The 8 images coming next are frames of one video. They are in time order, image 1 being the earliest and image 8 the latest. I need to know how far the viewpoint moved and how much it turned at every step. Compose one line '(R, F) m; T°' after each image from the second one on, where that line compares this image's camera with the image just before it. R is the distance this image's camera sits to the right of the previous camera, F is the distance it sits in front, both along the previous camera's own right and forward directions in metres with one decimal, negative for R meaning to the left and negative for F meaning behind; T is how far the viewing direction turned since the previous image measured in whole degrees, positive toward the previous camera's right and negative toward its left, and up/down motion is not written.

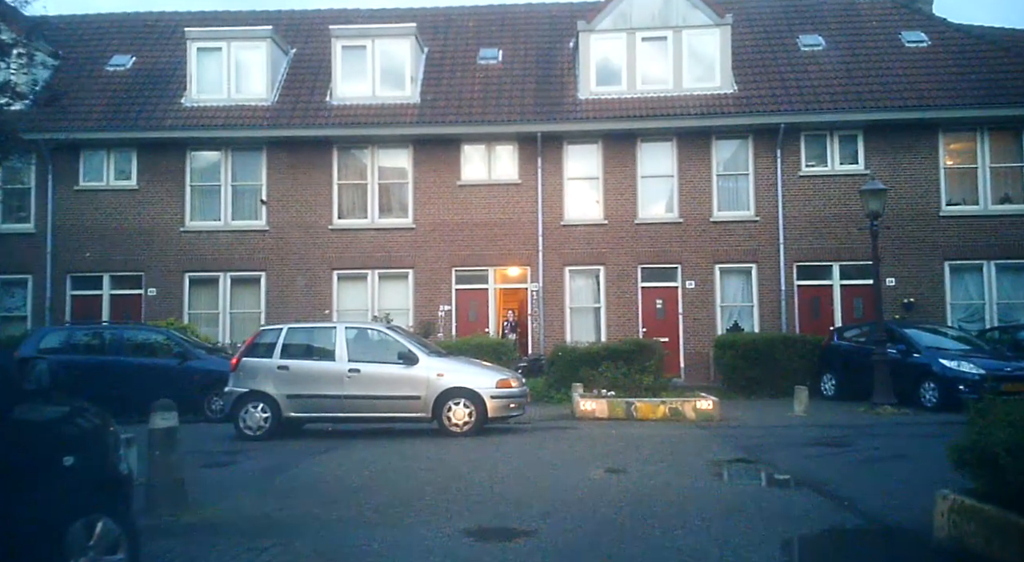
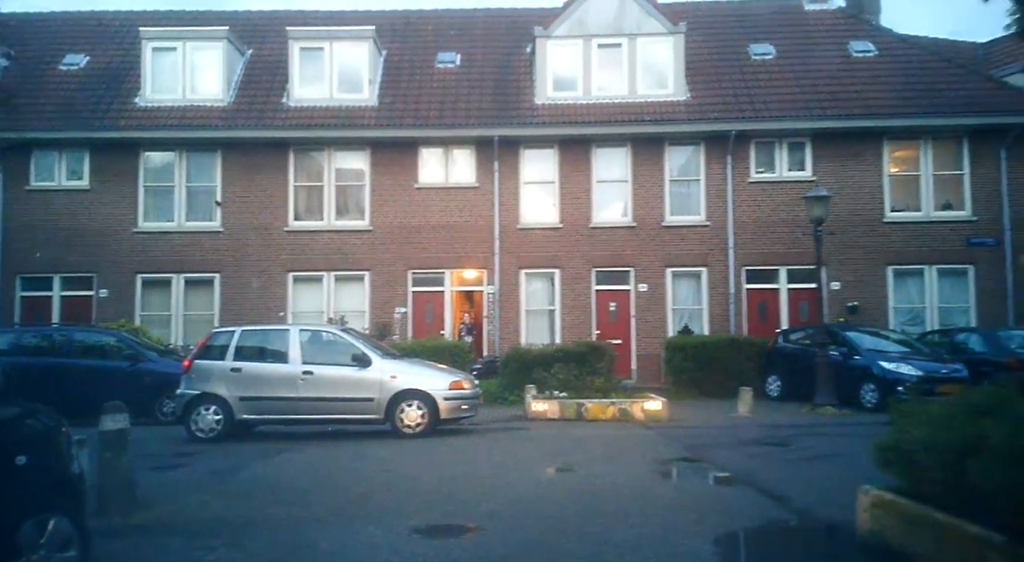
(+0.1, -0.2) m; +3°
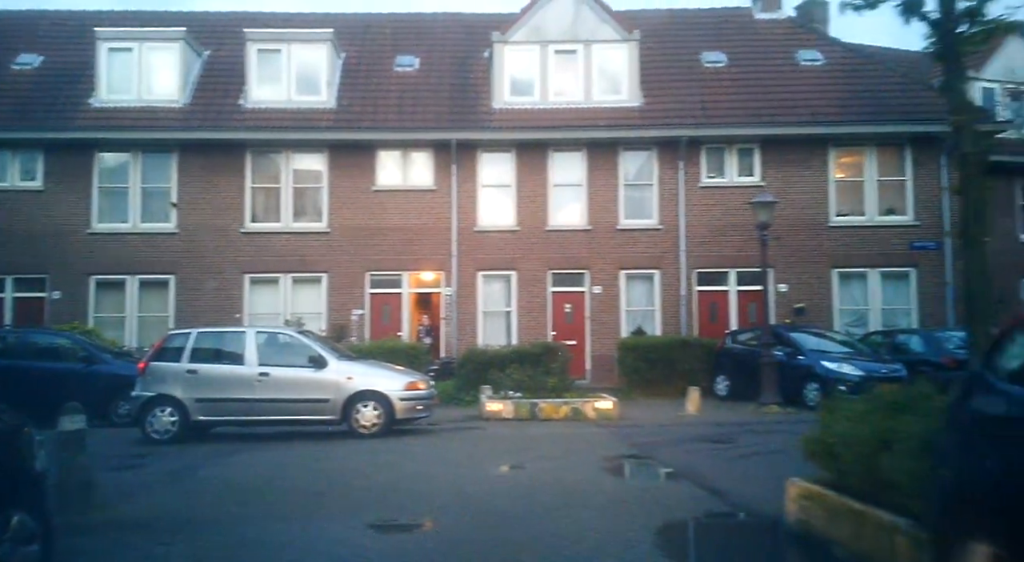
(+0.1, -0.3) m; +3°
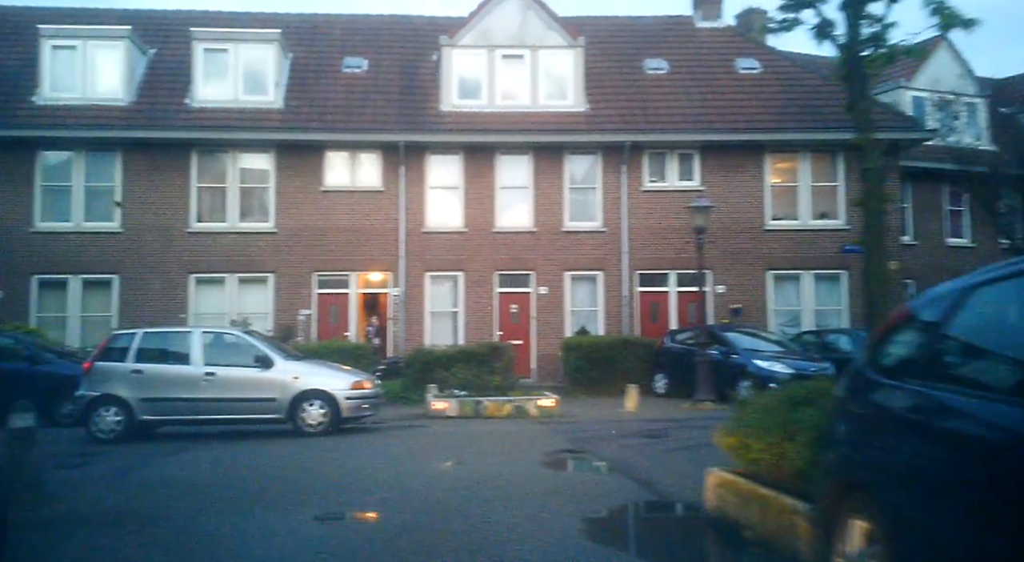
(+0.1, -0.4) m; +4°
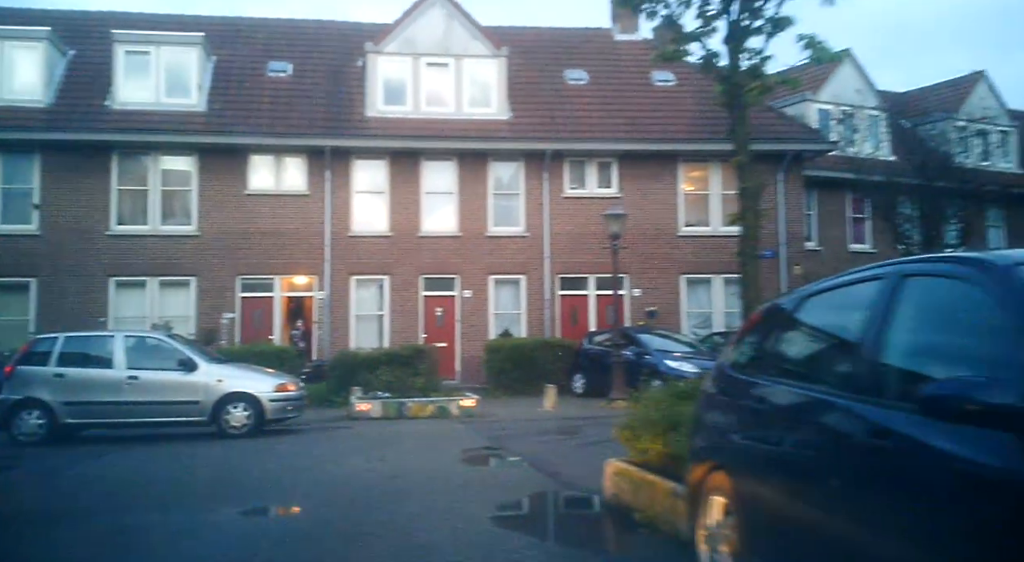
(+0.1, -0.6) m; +5°
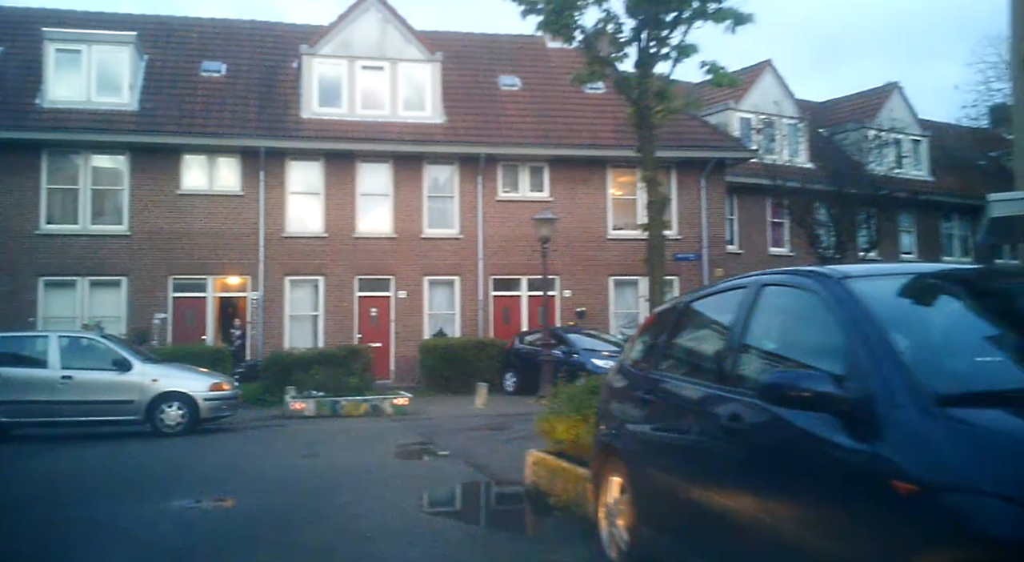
(+0.1, -0.6) m; +5°
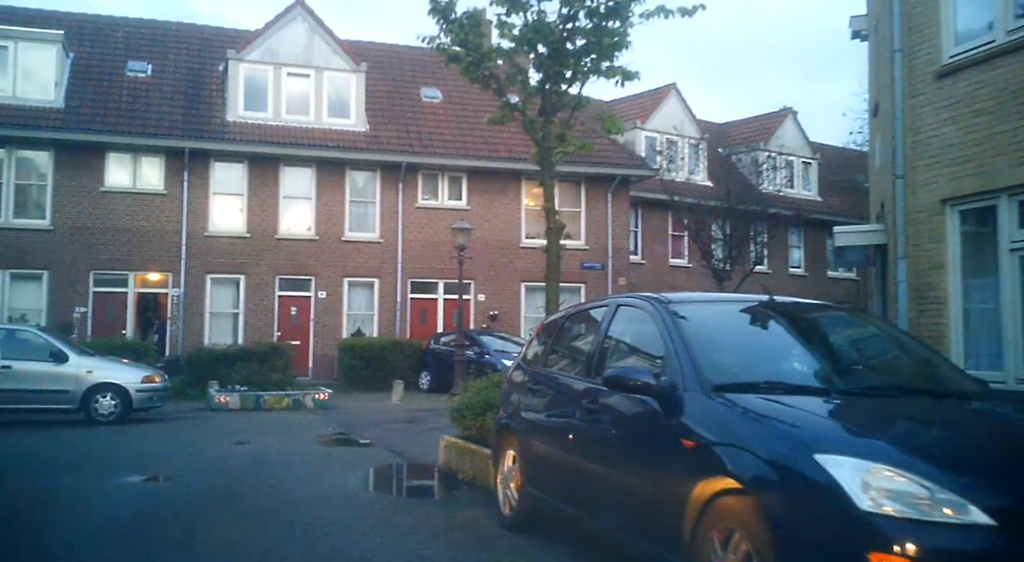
(0.0, -1.4) m; +6°
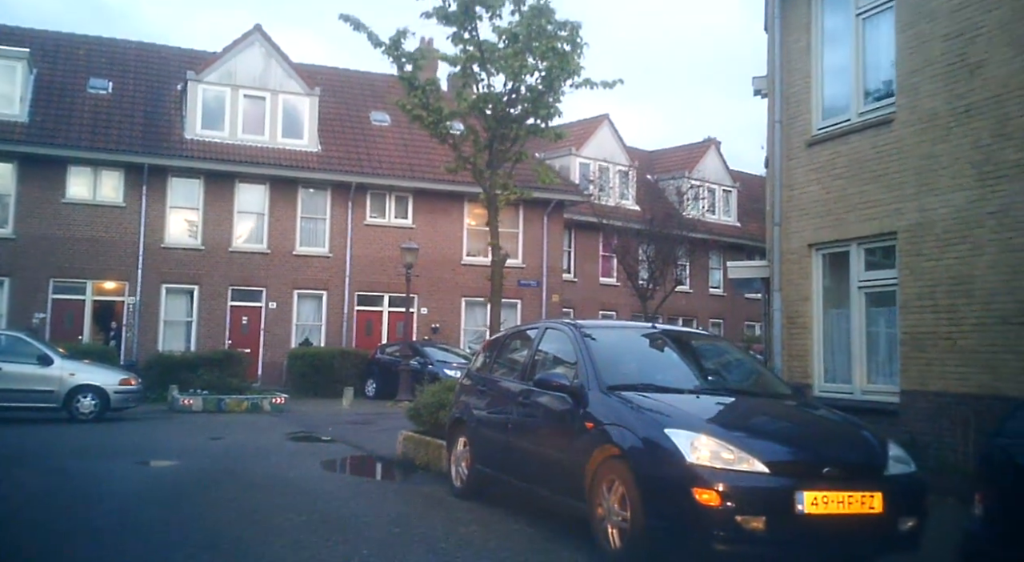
(-0.2, -2.0) m; +5°
